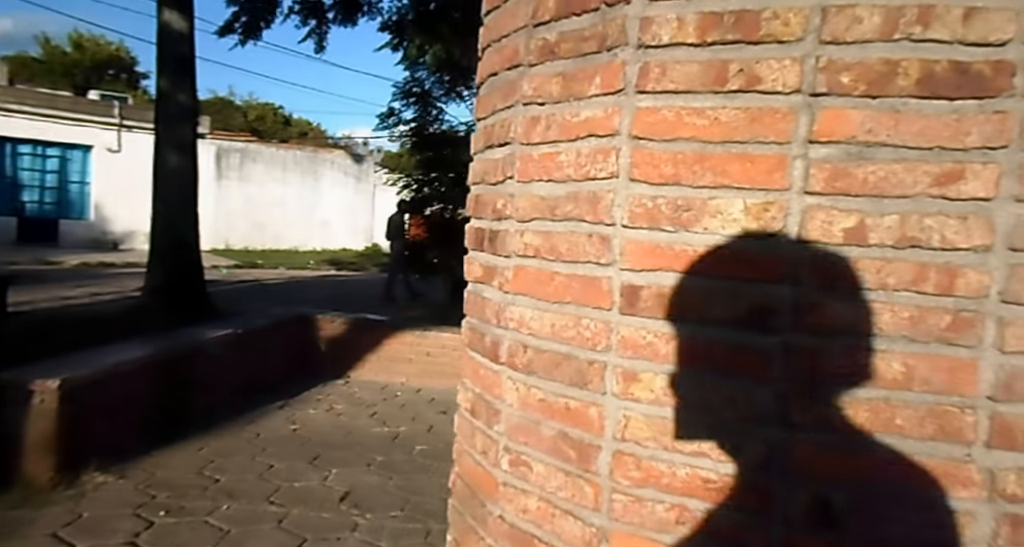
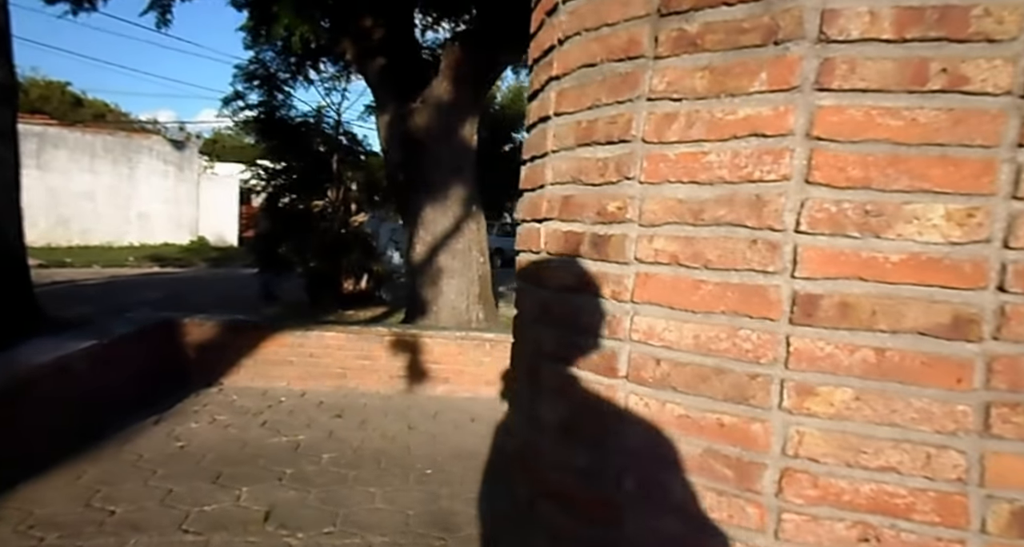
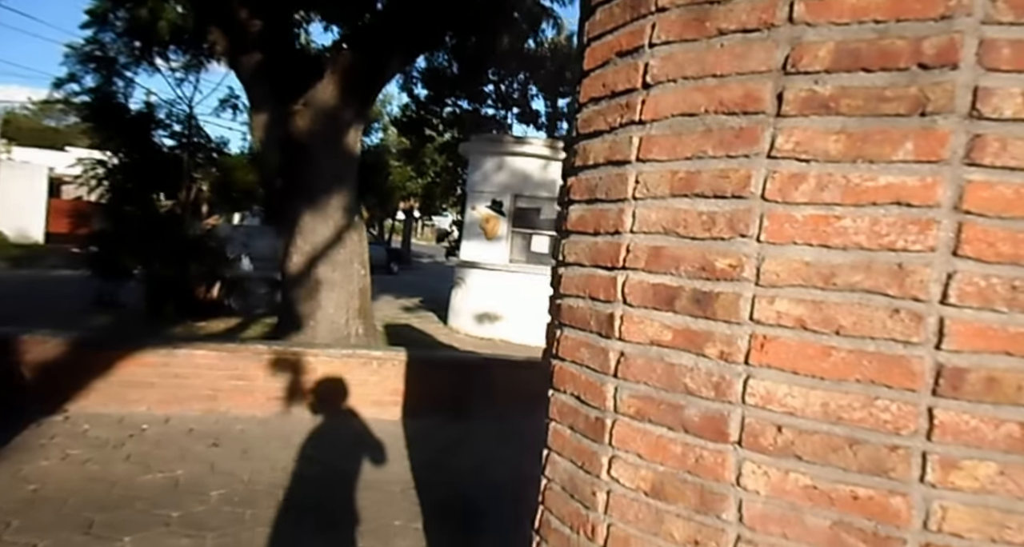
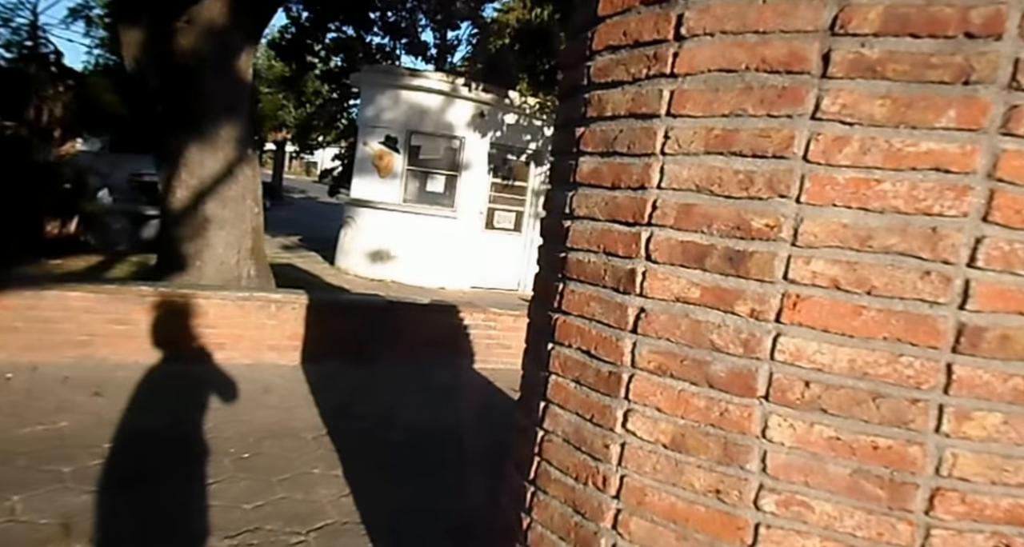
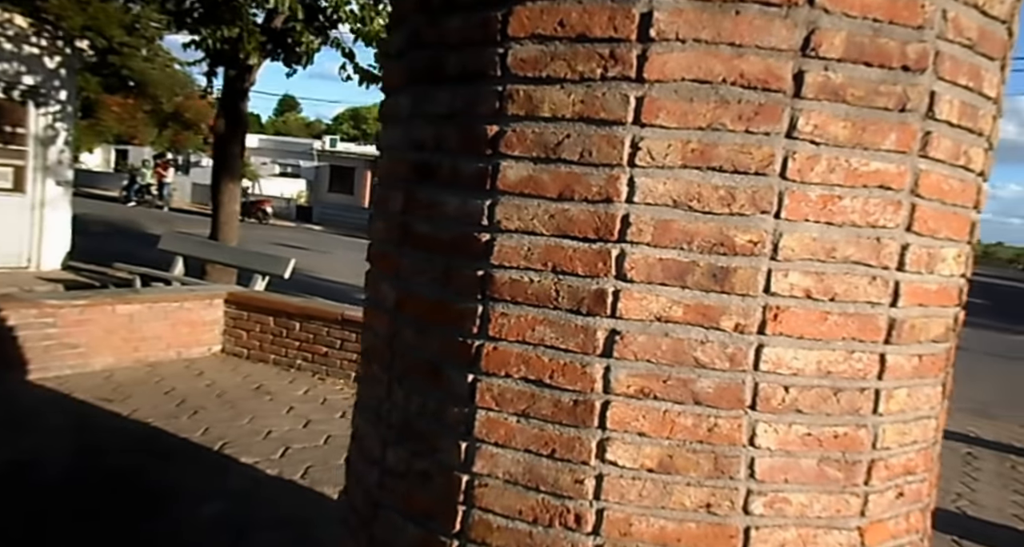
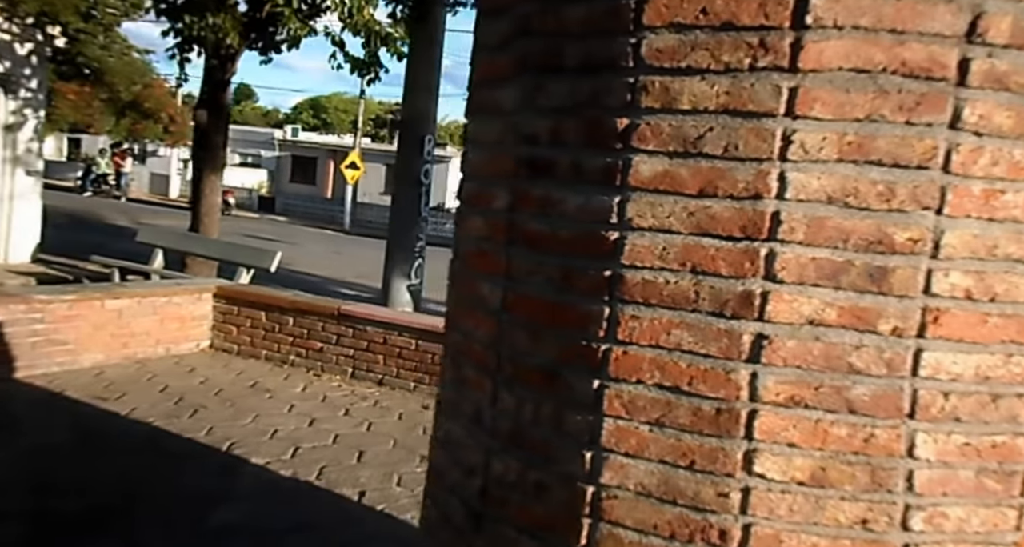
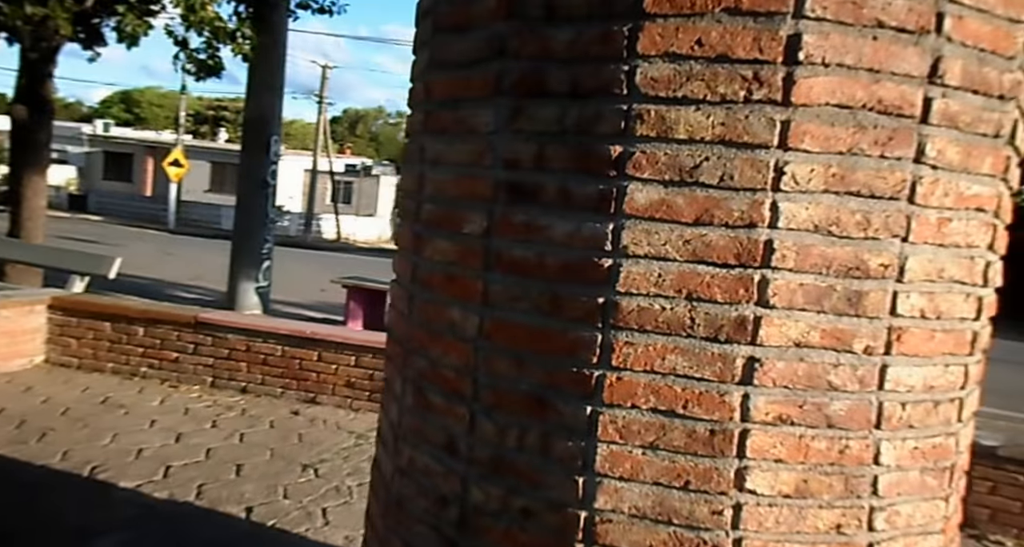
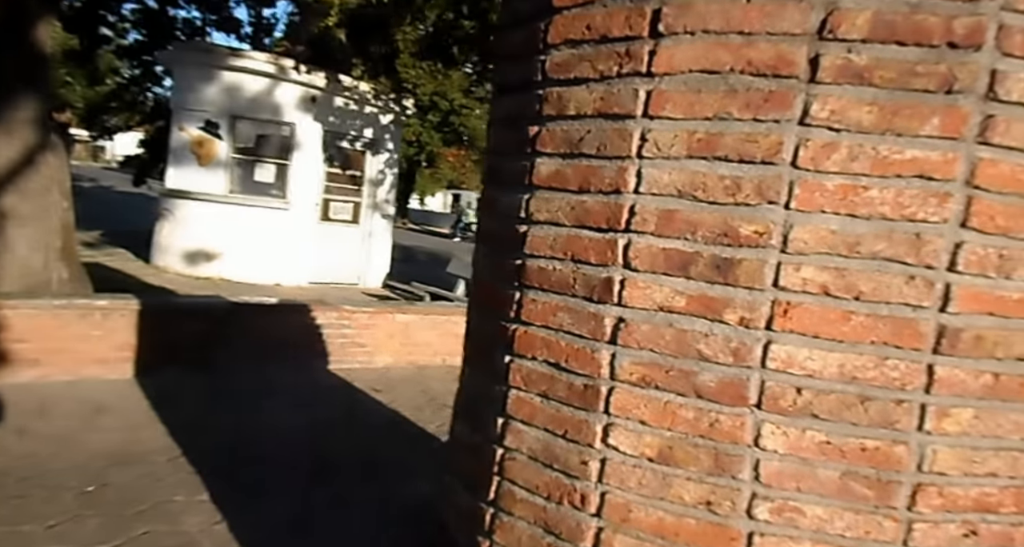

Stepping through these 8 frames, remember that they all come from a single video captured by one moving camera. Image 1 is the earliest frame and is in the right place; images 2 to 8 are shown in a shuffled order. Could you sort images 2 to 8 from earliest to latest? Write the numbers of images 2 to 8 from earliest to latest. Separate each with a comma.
2, 3, 4, 8, 5, 6, 7
